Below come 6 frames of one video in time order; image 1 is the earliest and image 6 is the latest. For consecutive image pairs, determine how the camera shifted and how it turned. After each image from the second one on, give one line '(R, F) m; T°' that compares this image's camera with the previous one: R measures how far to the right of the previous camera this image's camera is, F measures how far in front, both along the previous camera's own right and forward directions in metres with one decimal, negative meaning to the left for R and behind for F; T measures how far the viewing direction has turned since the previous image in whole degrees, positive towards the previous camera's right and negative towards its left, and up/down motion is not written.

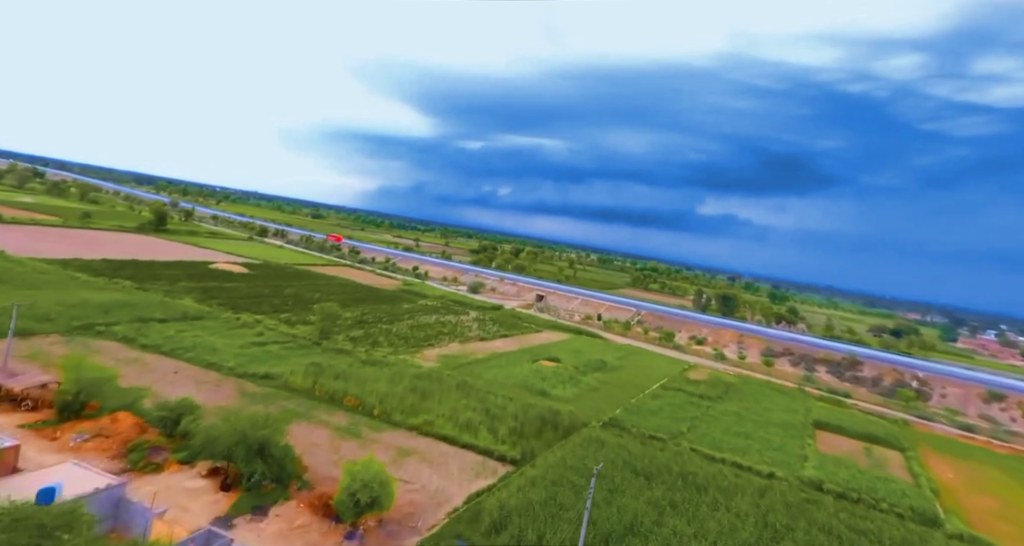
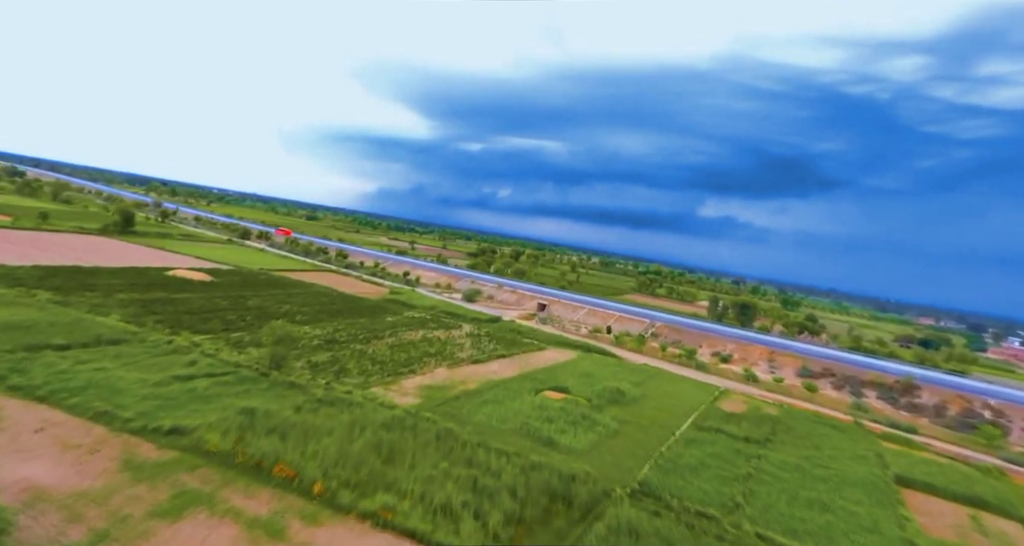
(+0.1, +5.5) m; 0°
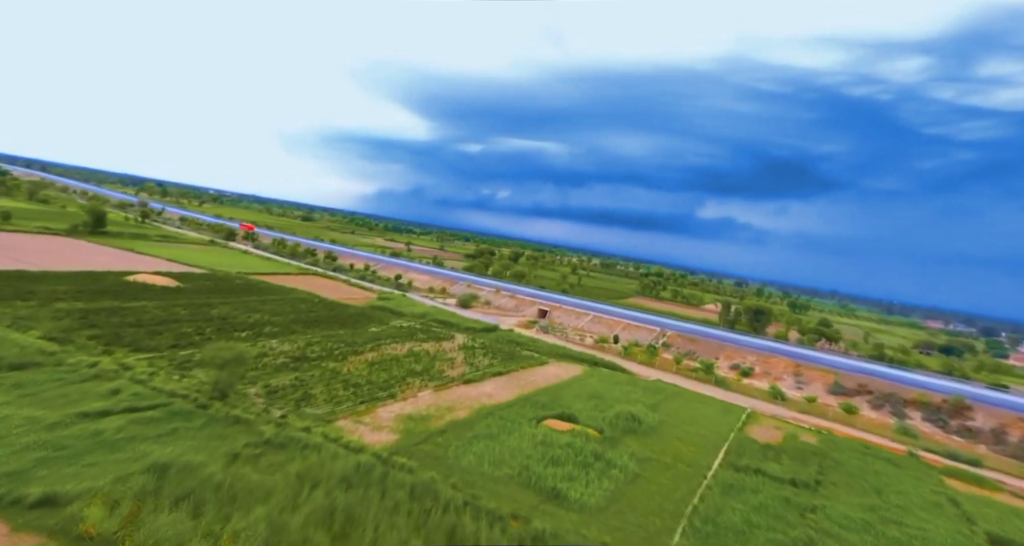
(+0.1, +4.0) m; 0°
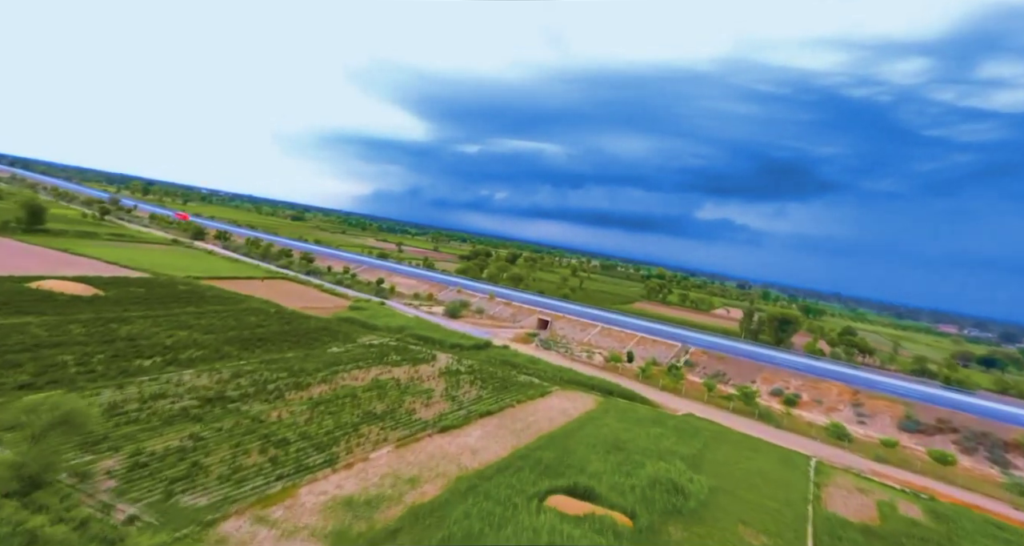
(+0.2, +6.8) m; 0°
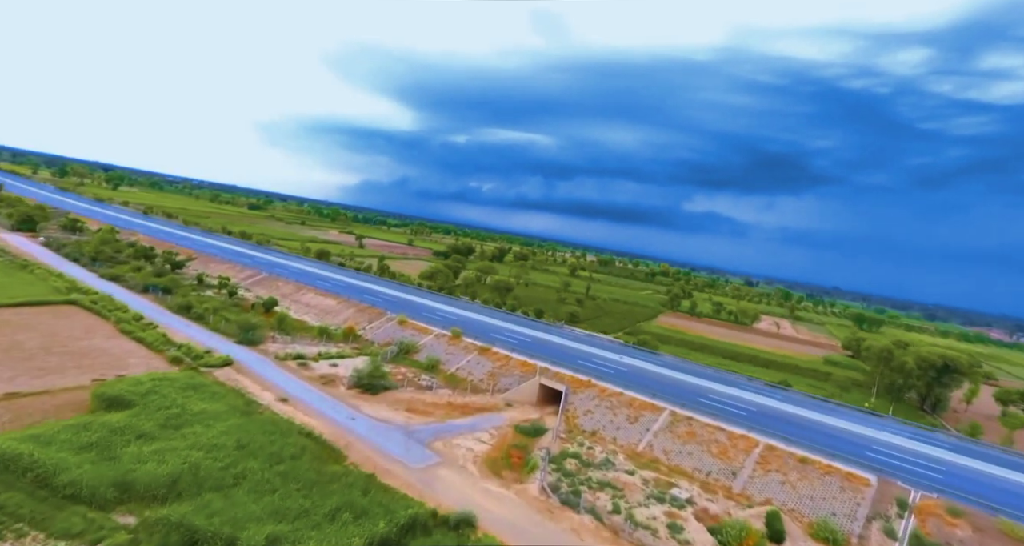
(+0.5, +22.8) m; +1°
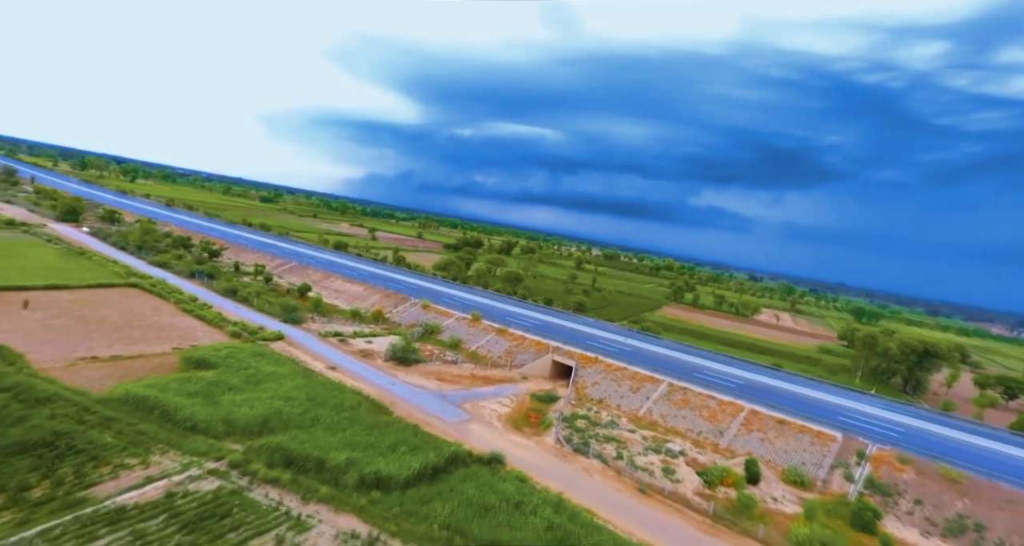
(-0.6, -3.0) m; -1°
